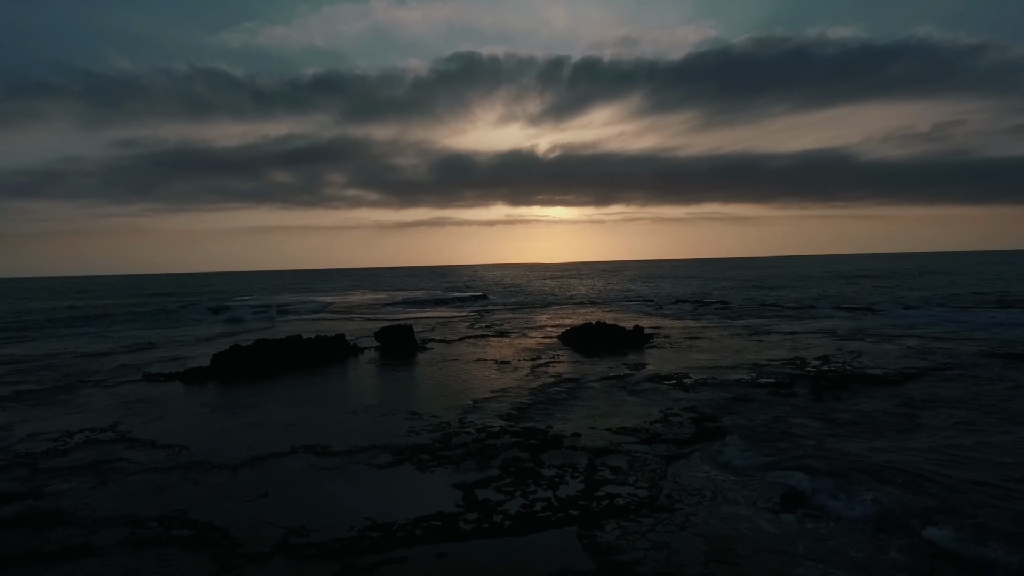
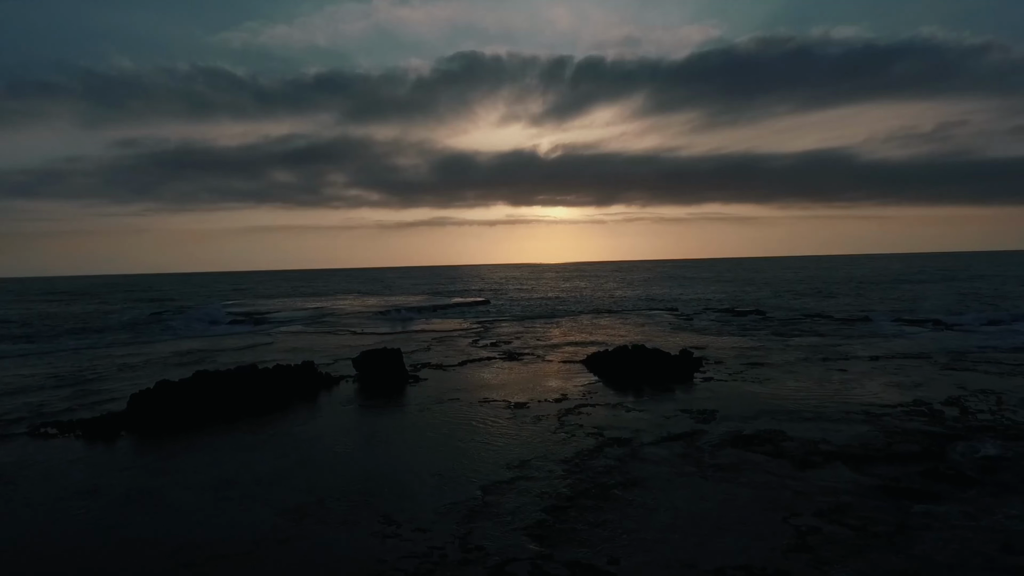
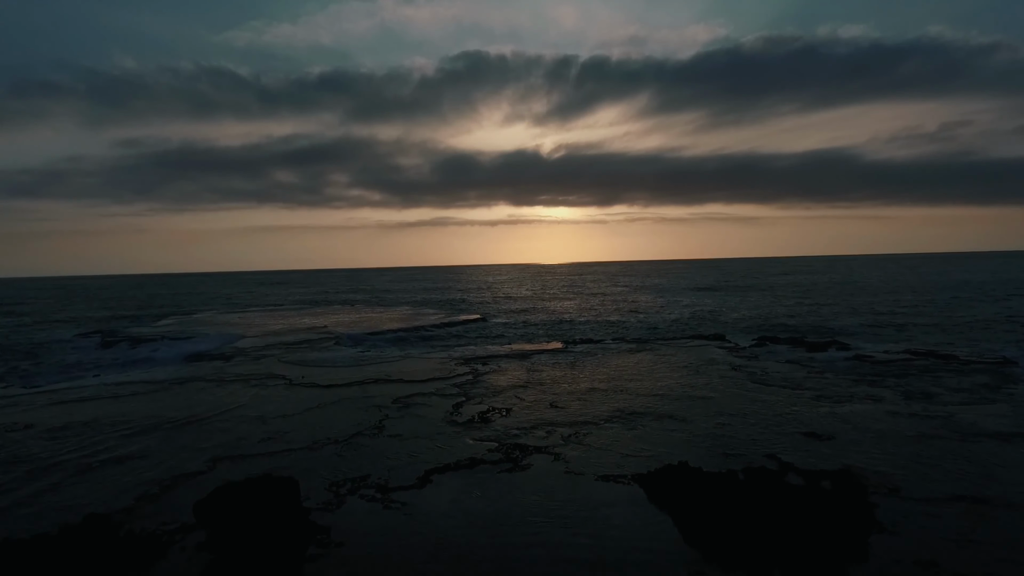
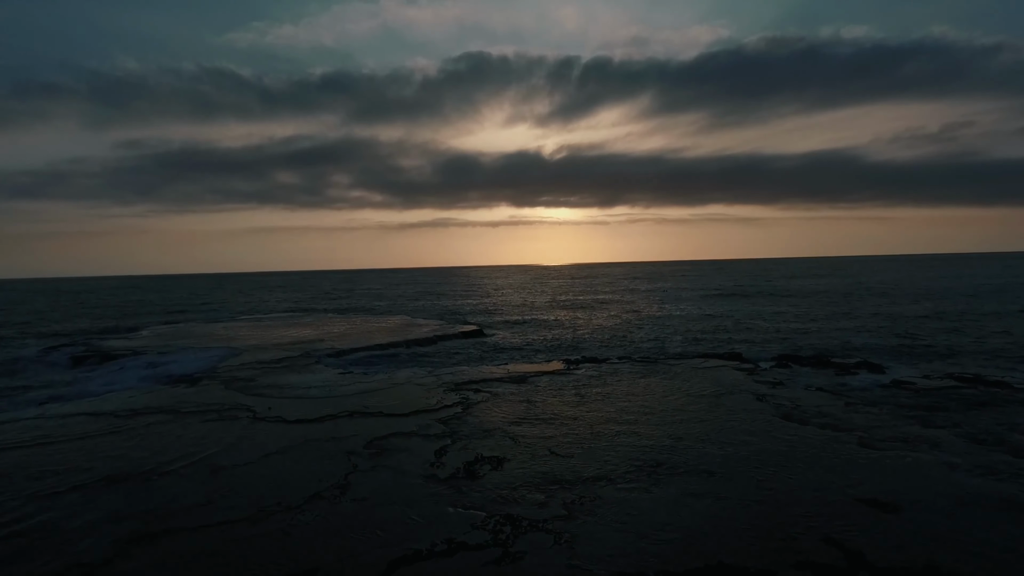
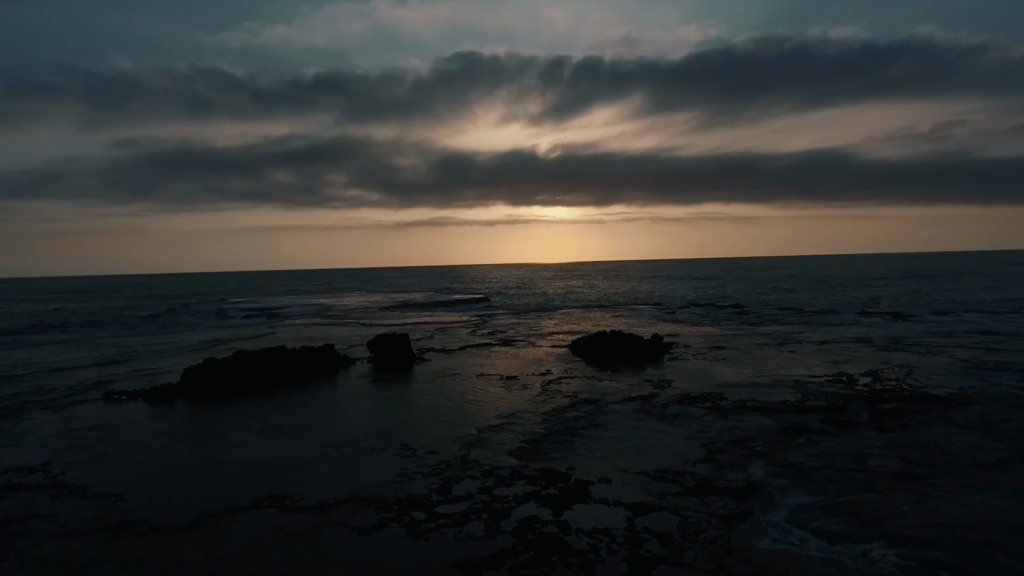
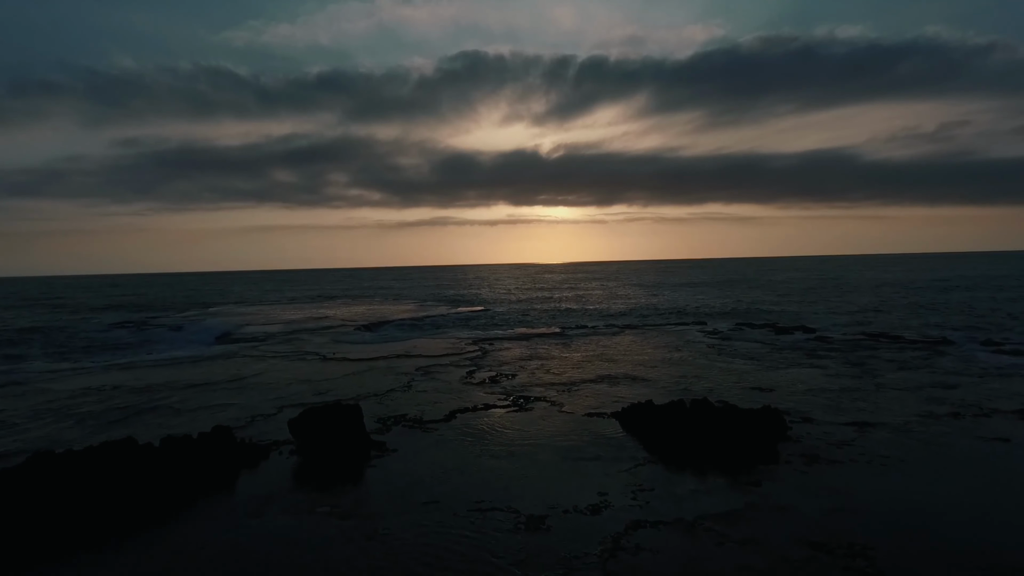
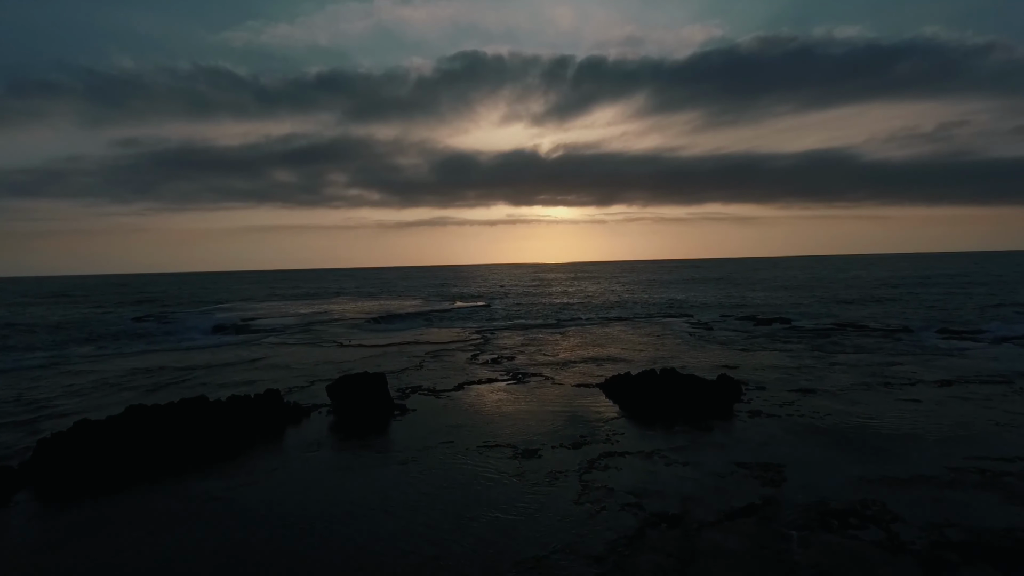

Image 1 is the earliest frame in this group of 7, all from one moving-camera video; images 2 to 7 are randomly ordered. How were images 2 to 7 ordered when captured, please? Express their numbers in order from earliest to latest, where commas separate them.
5, 2, 7, 6, 3, 4
